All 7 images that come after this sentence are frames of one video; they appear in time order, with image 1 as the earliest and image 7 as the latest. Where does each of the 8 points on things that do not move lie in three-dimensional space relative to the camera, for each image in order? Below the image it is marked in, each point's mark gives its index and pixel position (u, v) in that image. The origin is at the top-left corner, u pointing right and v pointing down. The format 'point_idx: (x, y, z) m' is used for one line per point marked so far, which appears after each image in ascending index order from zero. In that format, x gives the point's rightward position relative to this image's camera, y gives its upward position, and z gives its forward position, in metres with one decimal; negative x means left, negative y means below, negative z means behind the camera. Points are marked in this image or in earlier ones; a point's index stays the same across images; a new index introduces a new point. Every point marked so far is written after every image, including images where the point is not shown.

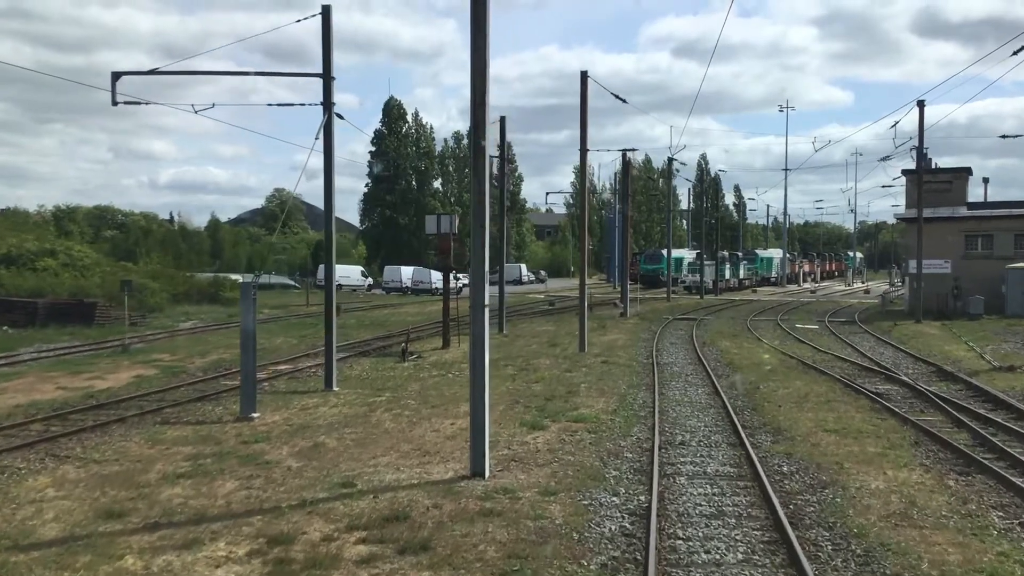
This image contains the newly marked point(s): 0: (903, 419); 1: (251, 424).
0: (+5.4, -1.8, +13.4) m
1: (-3.5, -1.8, +13.1) m
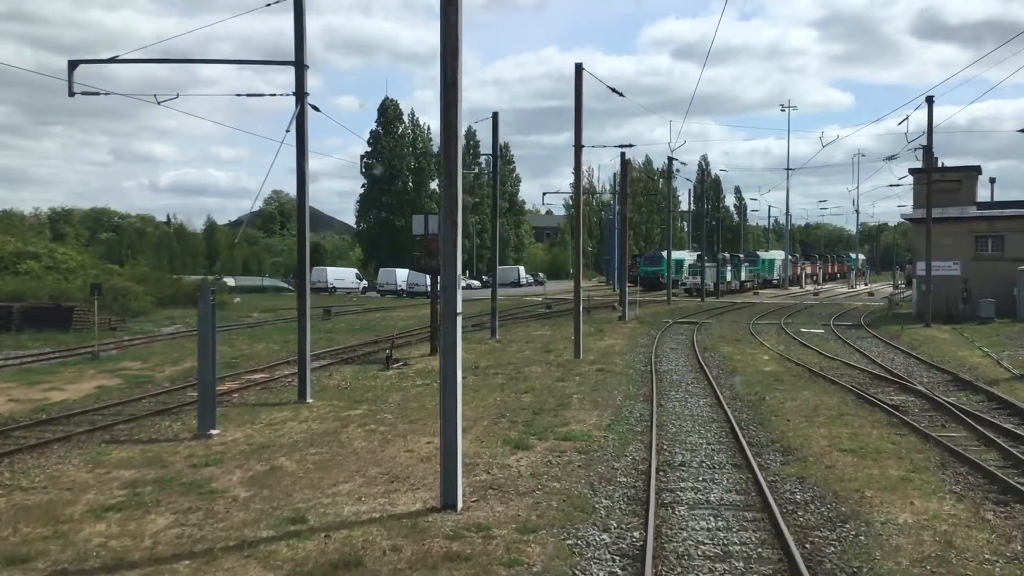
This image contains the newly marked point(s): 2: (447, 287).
0: (+5.2, -1.9, +12.2) m
1: (-3.7, -1.9, +11.9) m
2: (-0.6, 0.0, +8.5) m
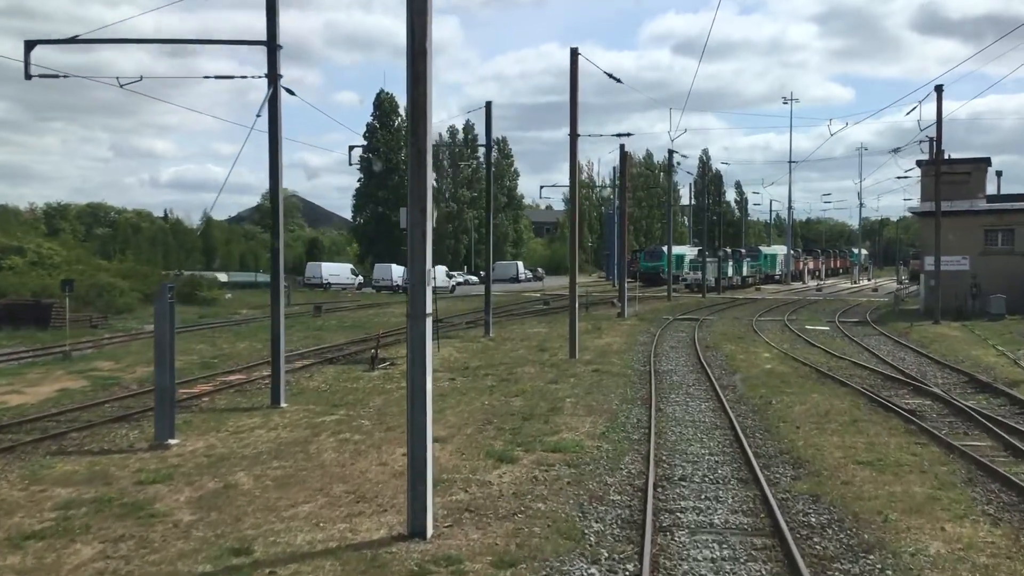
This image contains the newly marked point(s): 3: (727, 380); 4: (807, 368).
0: (+5.0, -1.8, +11.2) m
1: (-3.9, -1.9, +10.9) m
2: (-0.7, 0.0, +7.4) m
3: (+4.0, -1.7, +18.0) m
4: (+5.9, -1.6, +19.4) m
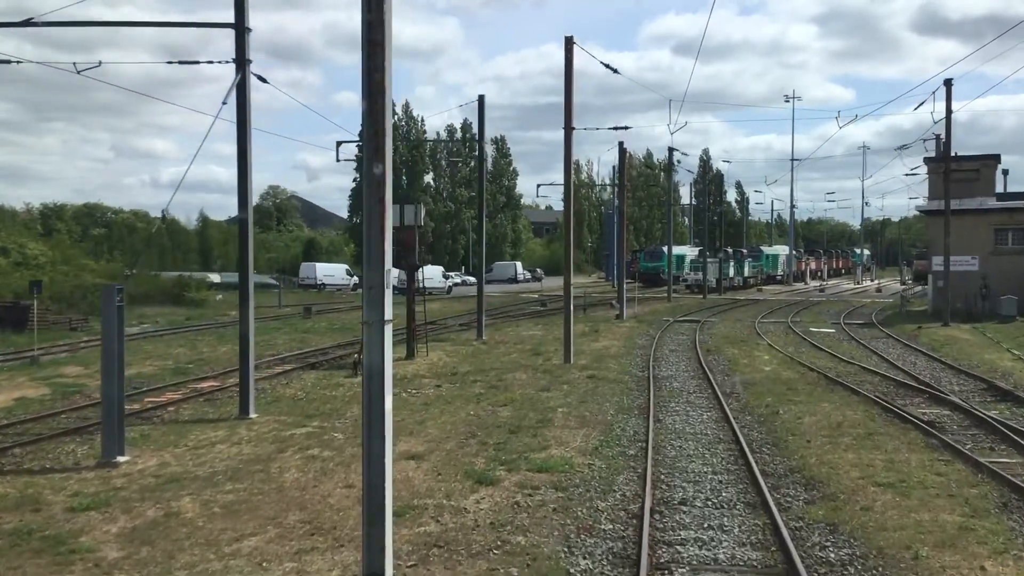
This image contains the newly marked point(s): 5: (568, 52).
0: (+4.9, -1.9, +10.2) m
1: (-4.1, -1.9, +9.8) m
2: (-0.9, 0.0, +6.4) m
3: (+3.8, -1.7, +17.0) m
4: (+5.7, -1.6, +18.4) m
5: (+1.1, +4.8, +20.0) m
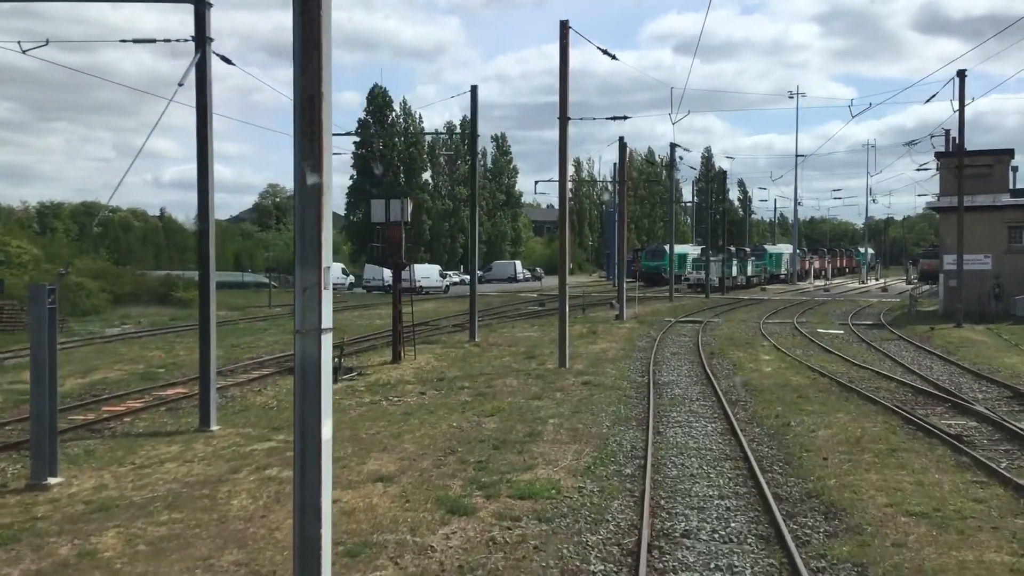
0: (+4.7, -1.9, +9.0) m
1: (-4.3, -1.9, +8.7) m
2: (-1.1, 0.0, +5.2) m
3: (+3.7, -1.7, +15.8) m
4: (+5.6, -1.6, +17.2) m
5: (+1.0, +4.8, +18.8) m
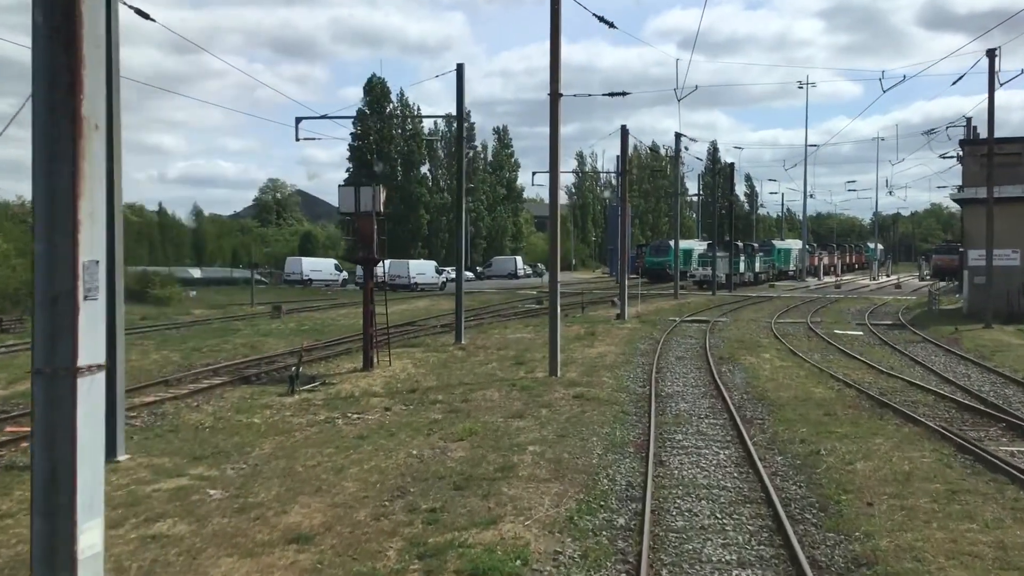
0: (+4.3, -1.9, +6.8) m
1: (-4.6, -1.9, +6.5) m
2: (-1.4, 0.0, +3.1) m
3: (+3.4, -1.7, +13.7) m
4: (+5.3, -1.6, +15.0) m
5: (+0.7, +4.9, +16.6) m
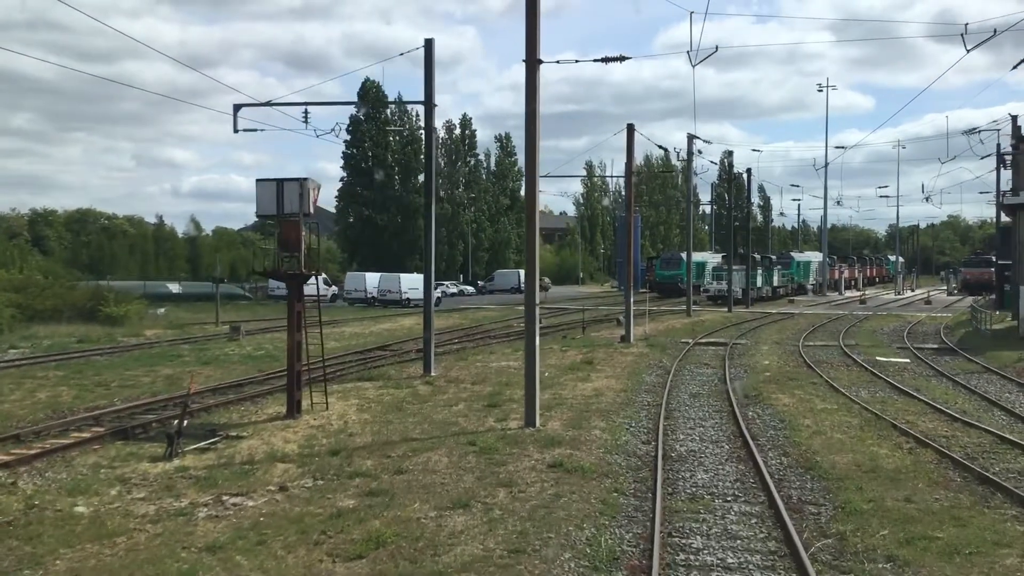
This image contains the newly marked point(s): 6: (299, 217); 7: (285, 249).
0: (+3.8, -2.1, +2.9) m
1: (-5.2, -2.1, +2.7) m
2: (-2.1, -0.2, -0.8) m
3: (+2.9, -2.0, +9.7) m
4: (+4.8, -1.9, +11.0) m
5: (+0.2, +4.6, +12.8) m
6: (-3.1, +1.0, +14.2) m
7: (-3.2, +0.6, +14.1) m
